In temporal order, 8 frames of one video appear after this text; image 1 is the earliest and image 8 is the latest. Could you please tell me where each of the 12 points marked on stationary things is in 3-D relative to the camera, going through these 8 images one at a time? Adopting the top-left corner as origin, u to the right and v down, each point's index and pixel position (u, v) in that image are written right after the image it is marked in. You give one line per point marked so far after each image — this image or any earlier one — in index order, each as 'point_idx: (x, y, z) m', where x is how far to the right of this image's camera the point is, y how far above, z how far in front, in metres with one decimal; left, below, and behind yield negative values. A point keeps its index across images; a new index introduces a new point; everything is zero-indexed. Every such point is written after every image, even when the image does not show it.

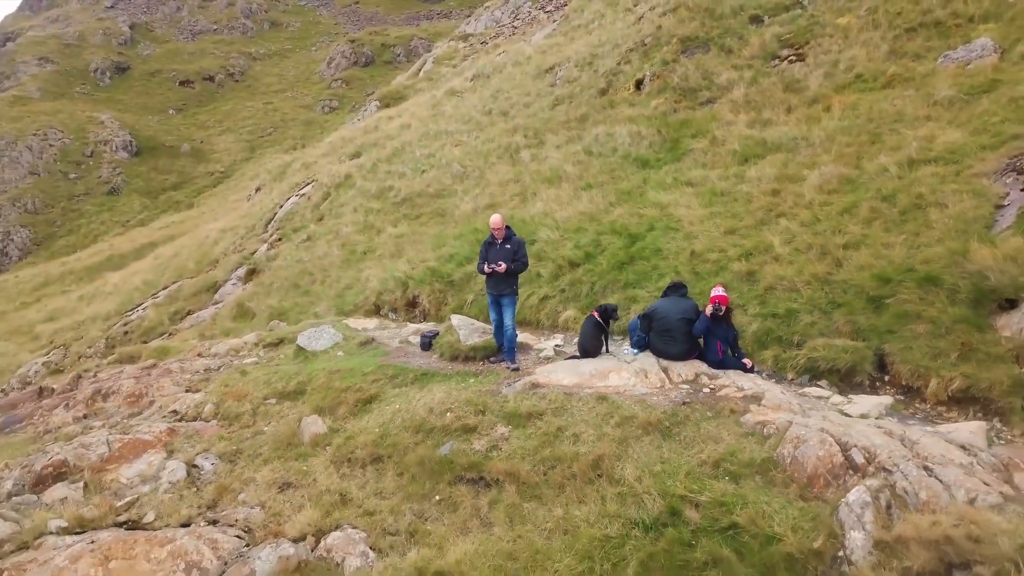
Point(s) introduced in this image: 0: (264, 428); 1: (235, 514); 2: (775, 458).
0: (-1.8, -1.0, +6.2) m
1: (-1.6, -1.3, +5.0) m
2: (+1.5, -0.9, +4.8) m
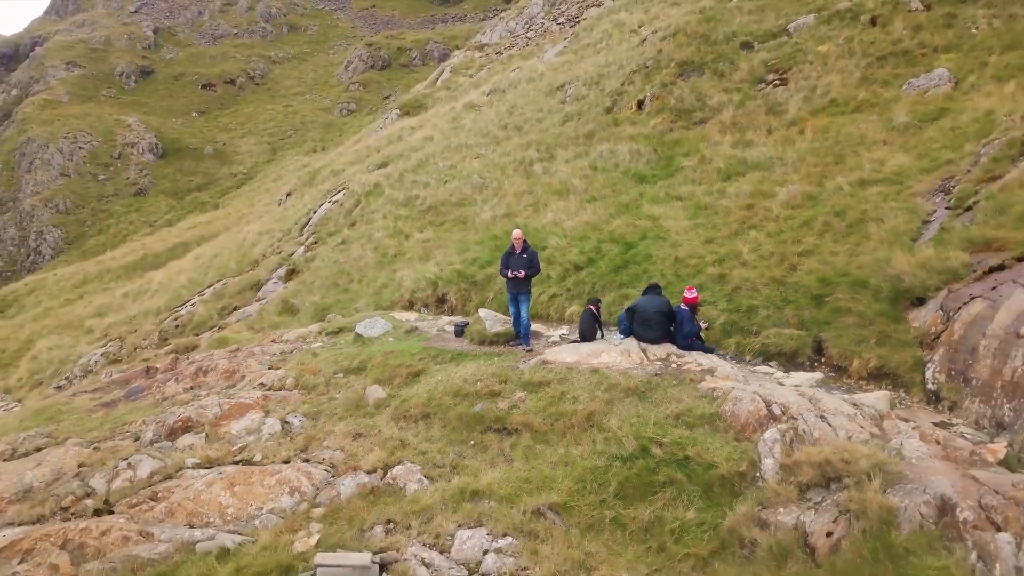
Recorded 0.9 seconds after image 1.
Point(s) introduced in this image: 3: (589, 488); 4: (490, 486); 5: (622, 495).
0: (-1.6, -1.0, +7.9) m
1: (-1.5, -1.3, +6.7) m
2: (+1.6, -0.9, +6.4) m
3: (+0.6, -1.4, +5.8) m
4: (-0.1, -1.4, +5.9) m
5: (+0.8, -1.4, +5.7) m
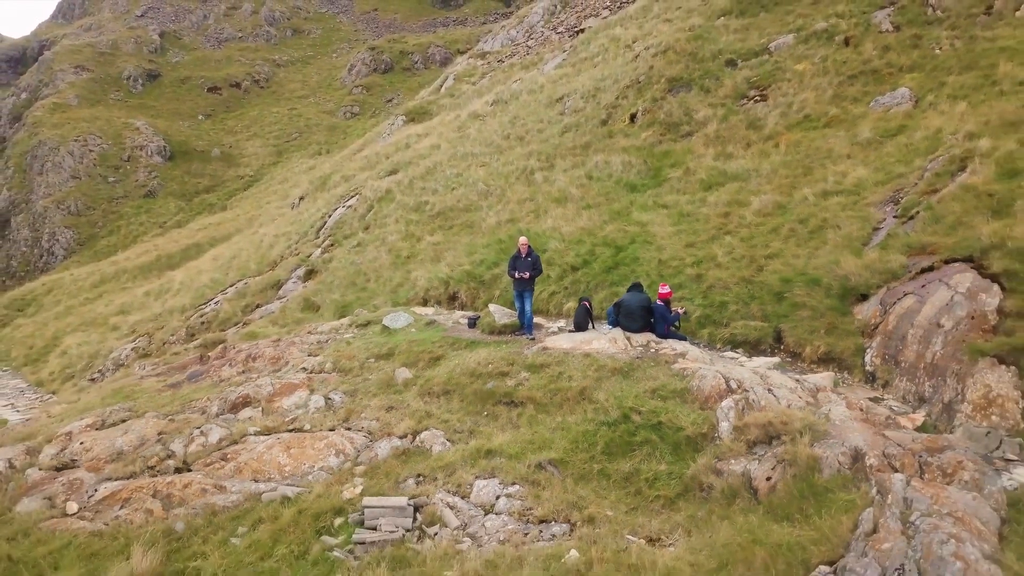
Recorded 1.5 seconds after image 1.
0: (-1.6, -1.0, +9.2) m
1: (-1.4, -1.3, +8.0) m
2: (+1.6, -0.9, +7.8) m
3: (+0.6, -1.3, +7.2) m
4: (-0.1, -1.4, +7.2) m
5: (+0.8, -1.4, +7.1) m
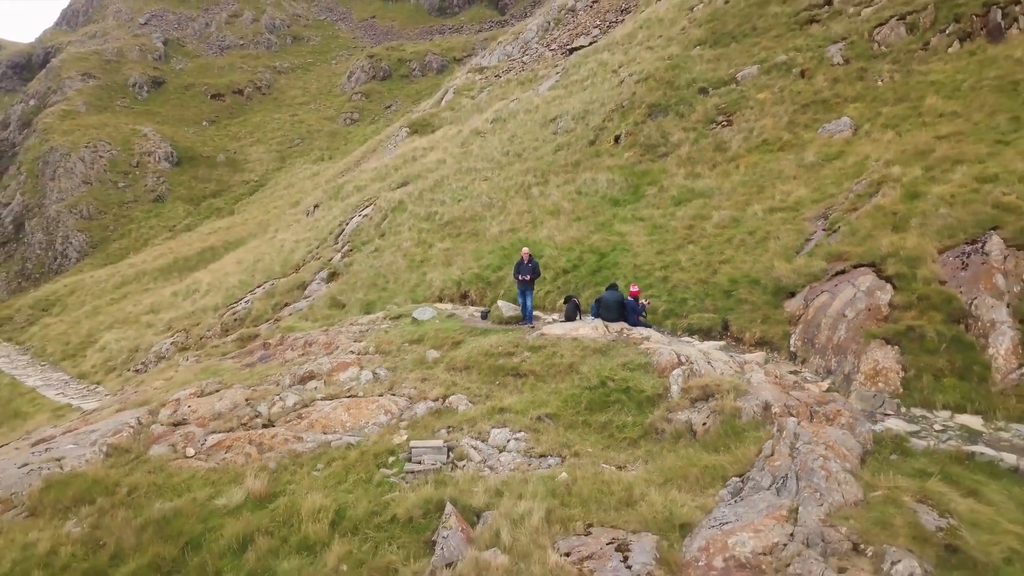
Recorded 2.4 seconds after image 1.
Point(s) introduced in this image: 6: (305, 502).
0: (-1.5, -1.0, +11.6) m
1: (-1.4, -1.3, +10.4) m
2: (+1.7, -0.9, +10.2) m
3: (+0.7, -1.3, +9.6) m
4: (0.0, -1.4, +9.6) m
5: (+0.9, -1.4, +9.5) m
6: (-2.0, -2.0, +8.4) m
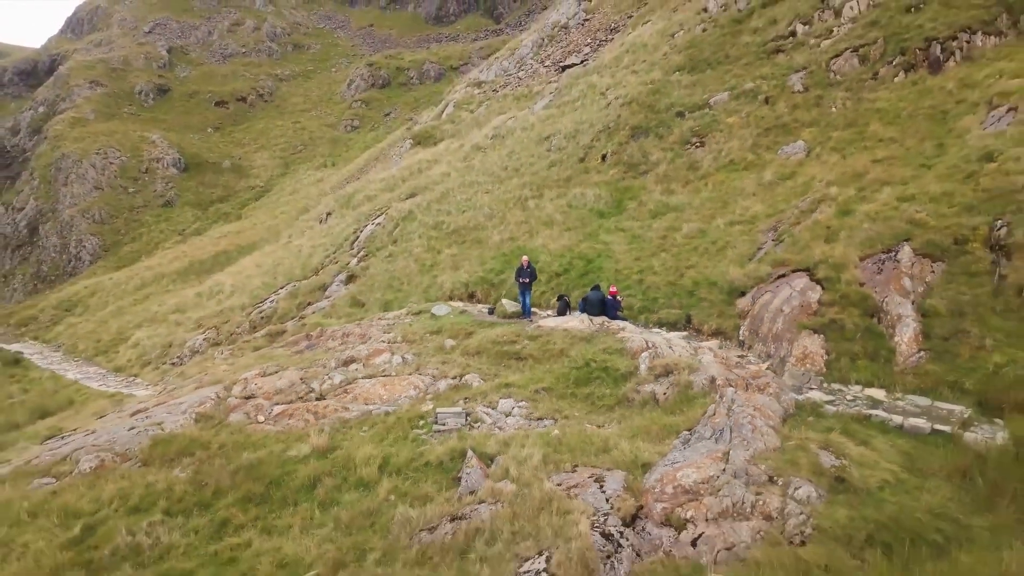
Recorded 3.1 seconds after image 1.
0: (-1.5, -1.0, +14.1) m
1: (-1.3, -1.3, +12.9) m
2: (+1.8, -0.9, +12.7) m
3: (+0.7, -1.4, +12.1) m
4: (0.0, -1.4, +12.1) m
5: (+1.0, -1.4, +12.0) m
6: (-2.0, -2.0, +10.9) m
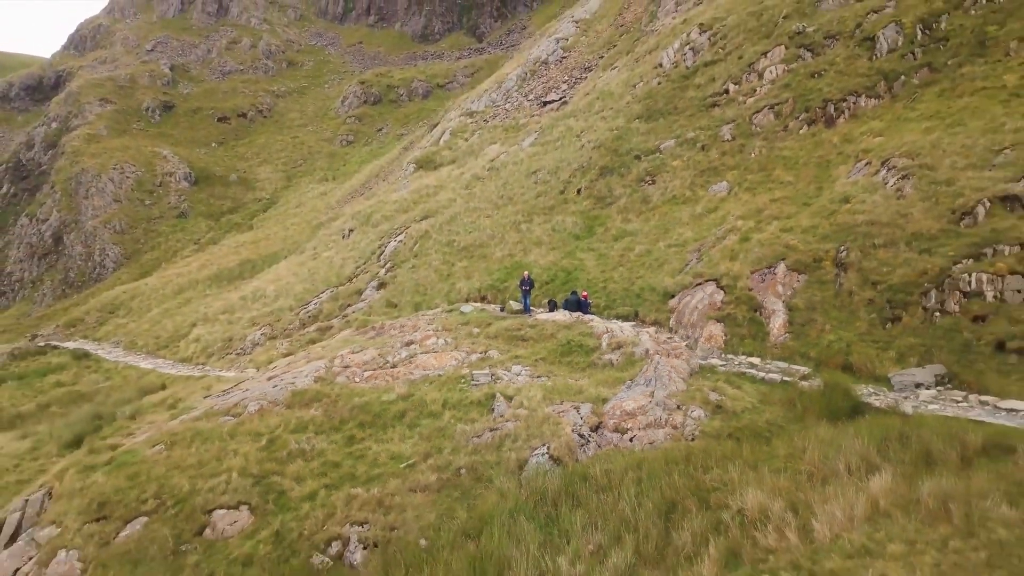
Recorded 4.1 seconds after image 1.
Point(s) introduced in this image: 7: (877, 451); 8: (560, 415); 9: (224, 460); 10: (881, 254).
0: (-1.3, -1.1, +20.5) m
1: (-1.2, -1.4, +19.3) m
2: (+1.9, -1.0, +19.2) m
3: (+0.9, -1.5, +18.5) m
4: (+0.2, -1.5, +18.6) m
5: (+1.1, -1.5, +18.4) m
6: (-1.8, -2.2, +17.2) m
7: (+5.9, -2.6, +13.3) m
8: (+0.9, -2.4, +15.6) m
9: (-5.3, -3.2, +15.6) m
10: (+8.8, +0.8, +19.8) m
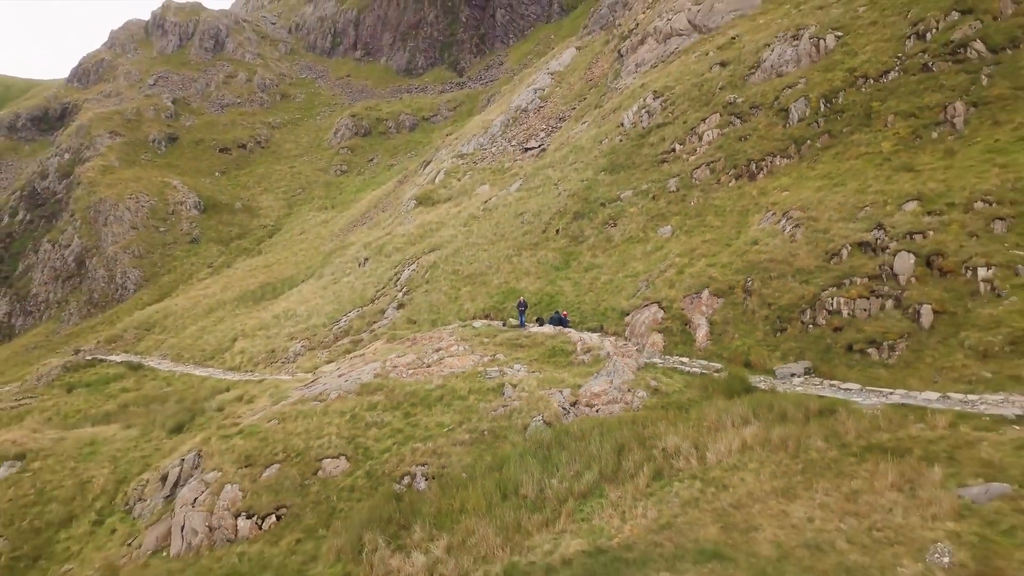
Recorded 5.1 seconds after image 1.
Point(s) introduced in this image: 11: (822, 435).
0: (-1.4, -1.8, +27.9) m
1: (-1.2, -2.1, +26.7) m
2: (+1.9, -1.7, +26.7) m
3: (+0.9, -2.2, +26.0) m
4: (+0.3, -2.2, +26.0) m
5: (+1.2, -2.2, +25.9) m
6: (-1.7, -2.8, +24.7) m
7: (+6.1, -3.2, +21.0) m
8: (+1.1, -3.0, +23.1) m
9: (-5.2, -3.9, +22.8) m
10: (+8.8, +0.2, +27.6) m
11: (+7.3, -3.5, +19.3) m
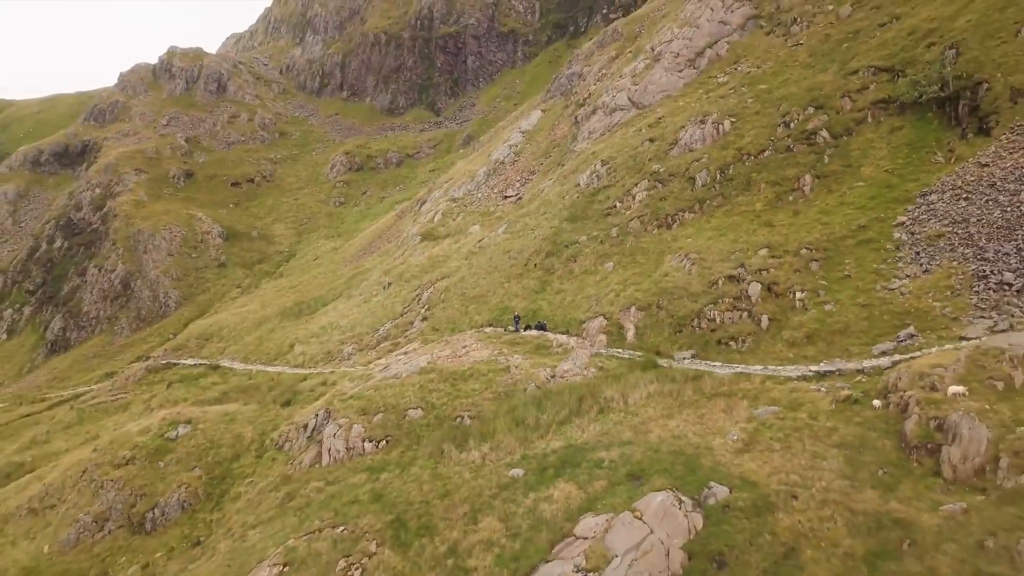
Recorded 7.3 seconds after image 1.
0: (-1.5, -2.8, +43.2) m
1: (-1.2, -3.1, +42.0) m
2: (+1.9, -2.7, +42.1) m
3: (+1.0, -3.1, +41.4) m
4: (+0.3, -3.2, +41.4) m
5: (+1.2, -3.1, +41.3) m
6: (-1.6, -3.8, +39.9) m
7: (+6.4, -4.0, +36.6) m
8: (+1.2, -3.9, +38.4) m
9: (-5.0, -4.9, +37.9) m
10: (+8.7, -0.7, +43.4) m
11: (+7.7, -4.3, +35.0) m
